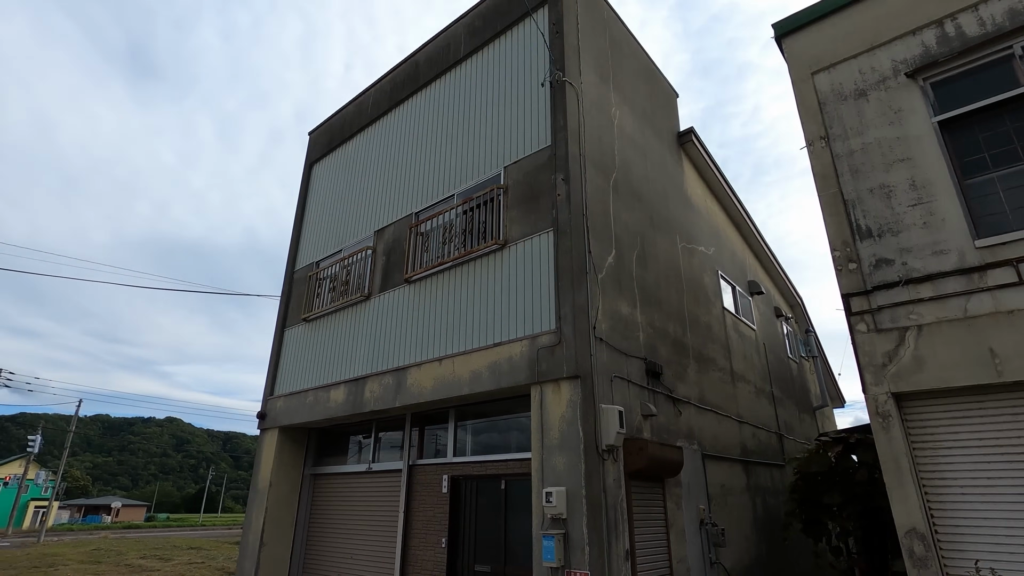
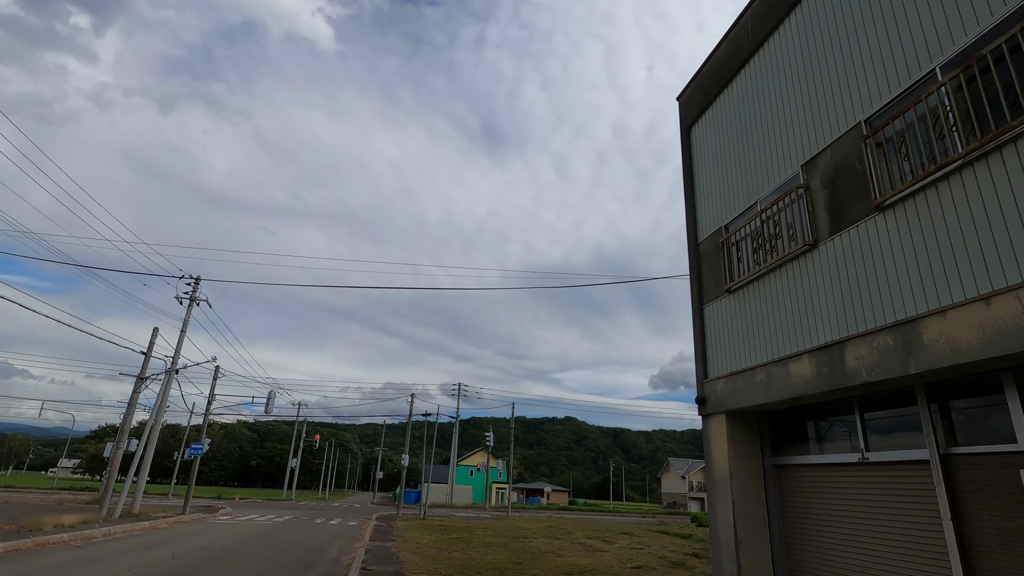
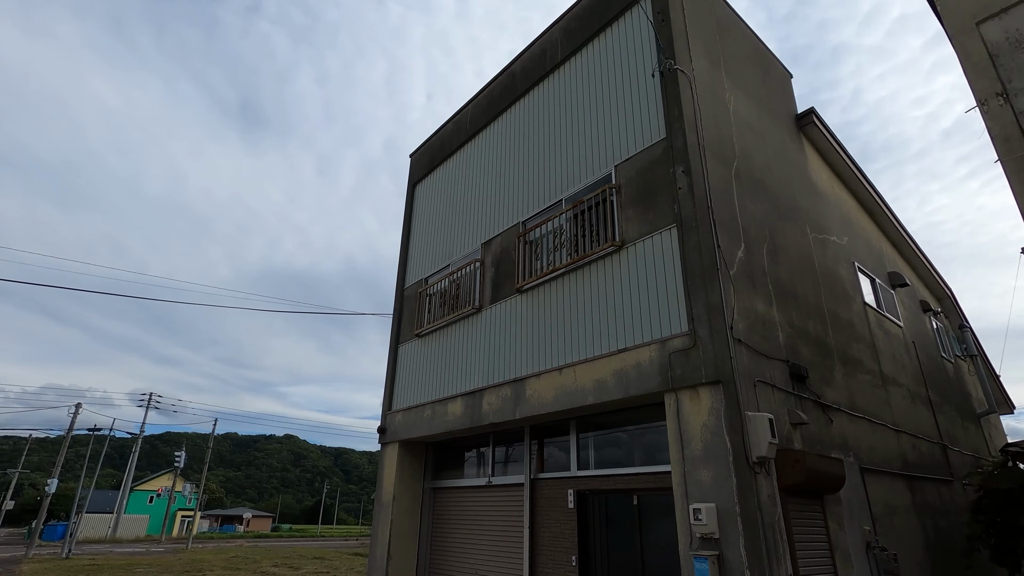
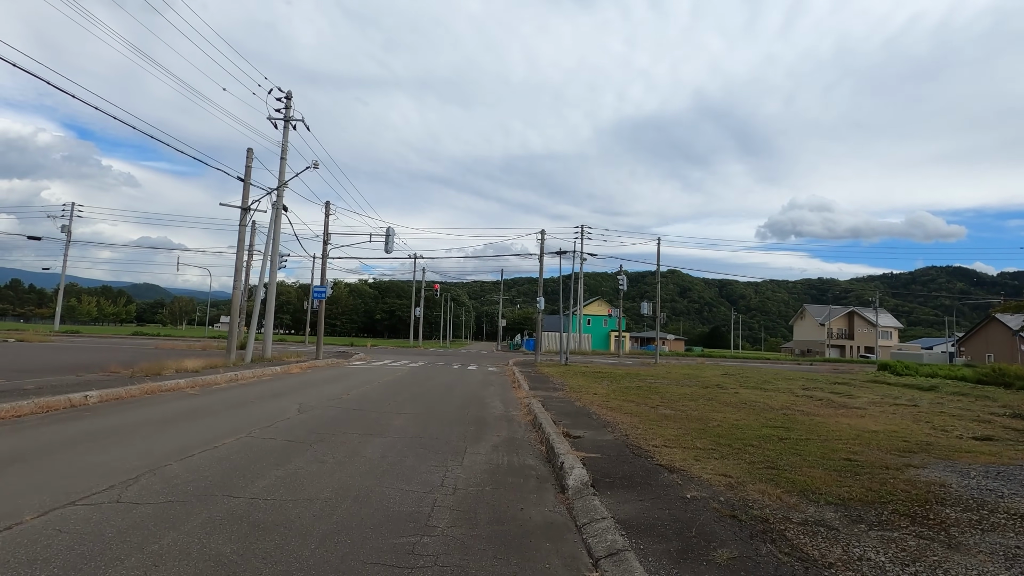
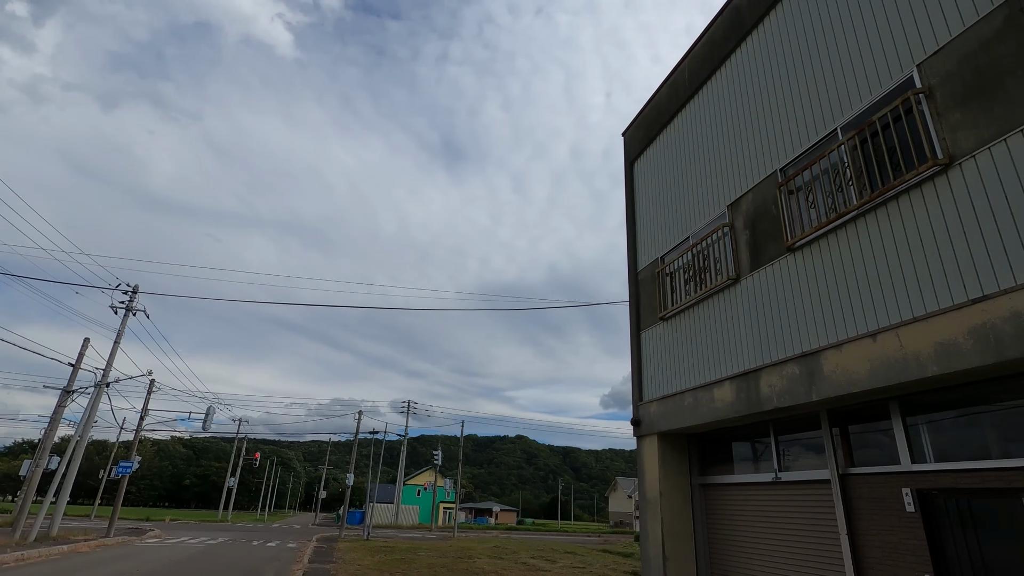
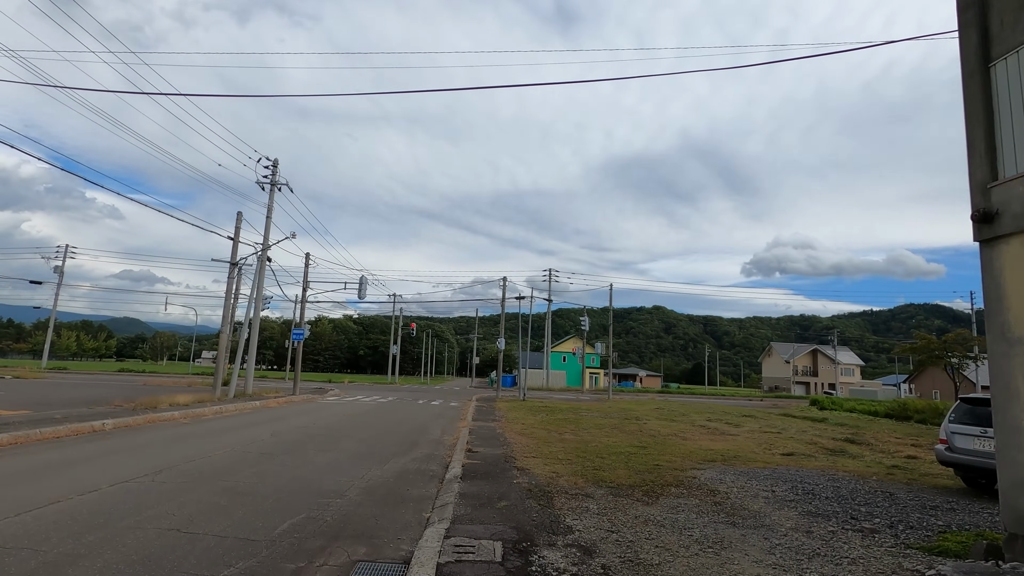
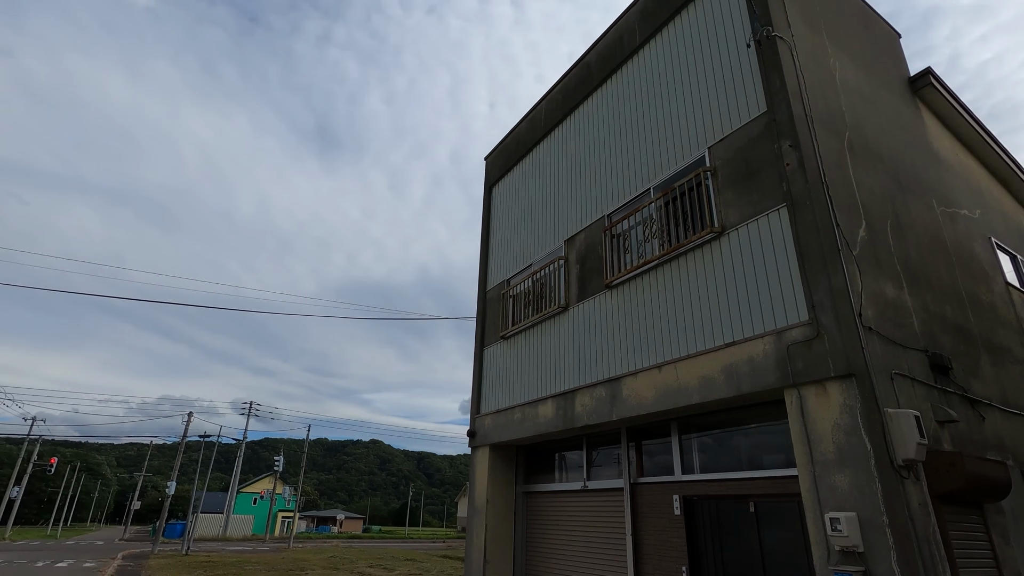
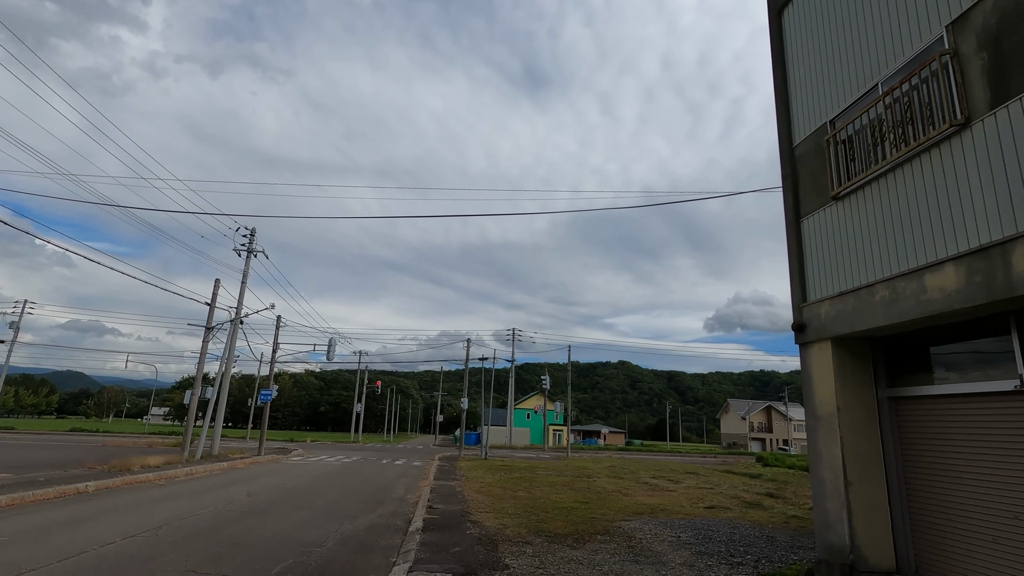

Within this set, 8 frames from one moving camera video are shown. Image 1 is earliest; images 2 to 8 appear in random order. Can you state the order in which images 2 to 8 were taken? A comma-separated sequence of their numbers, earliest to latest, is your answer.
3, 7, 5, 2, 8, 6, 4
